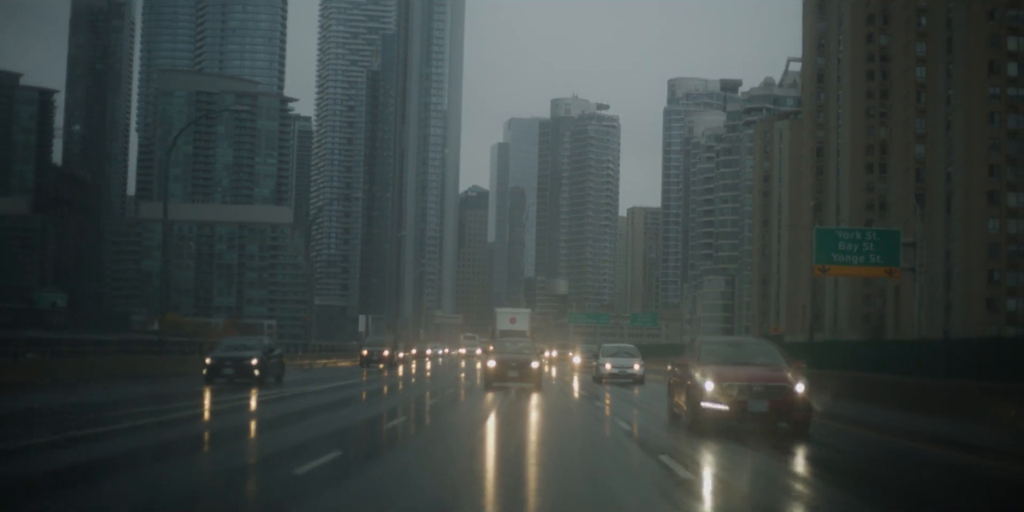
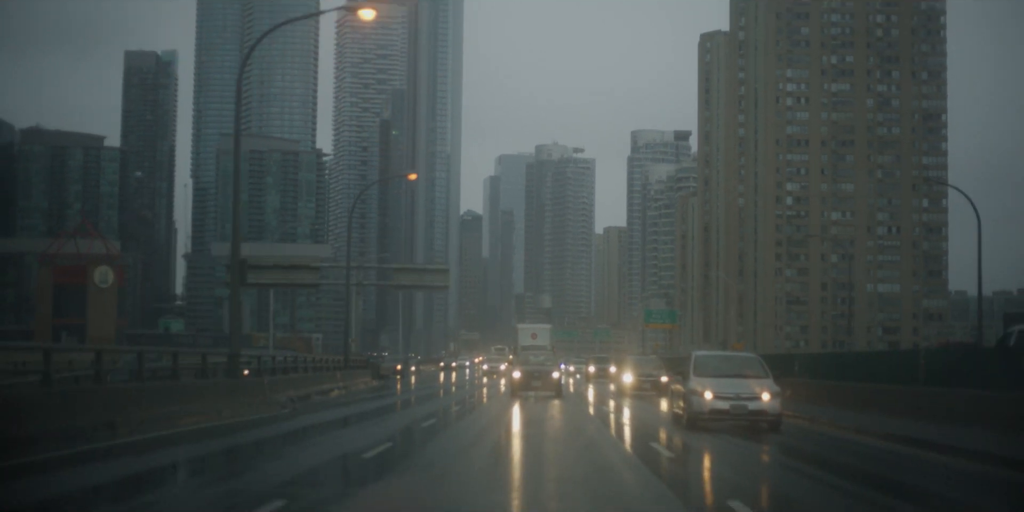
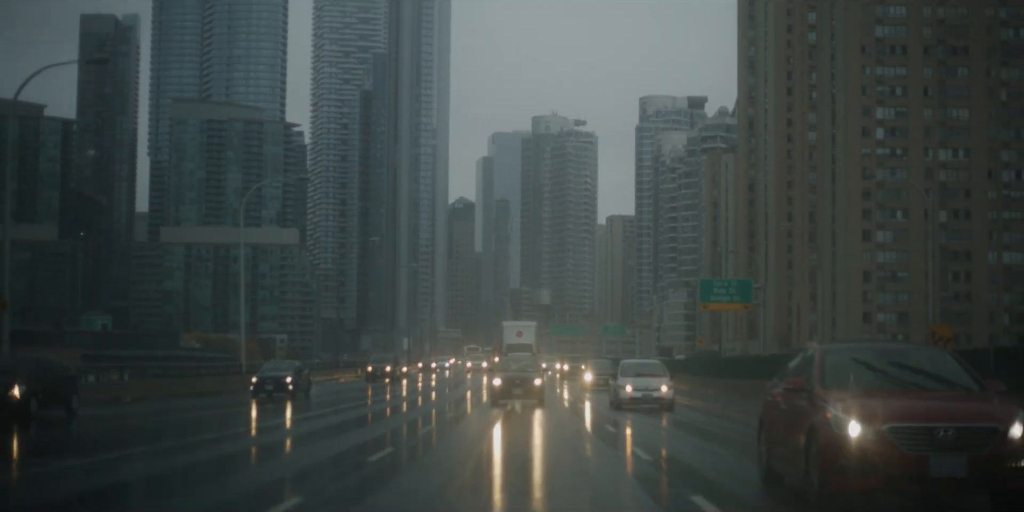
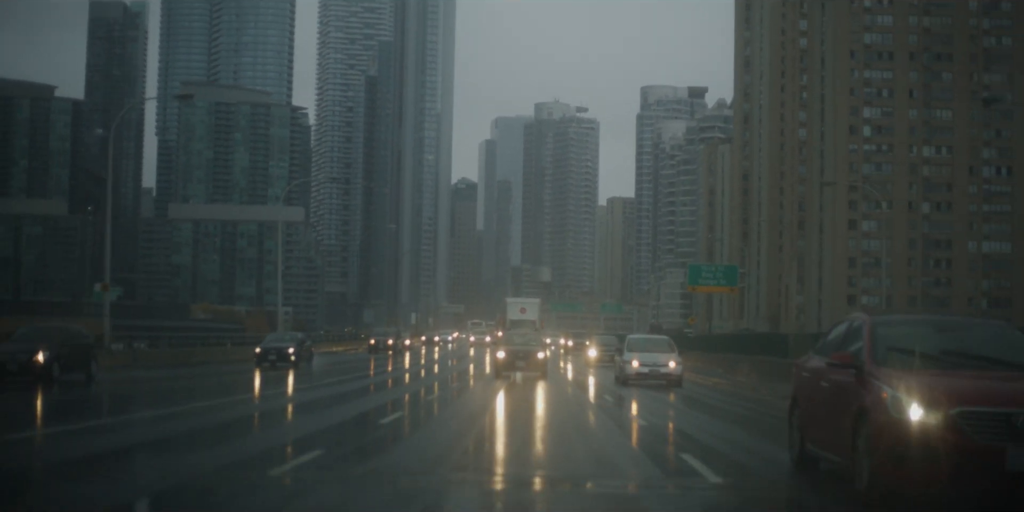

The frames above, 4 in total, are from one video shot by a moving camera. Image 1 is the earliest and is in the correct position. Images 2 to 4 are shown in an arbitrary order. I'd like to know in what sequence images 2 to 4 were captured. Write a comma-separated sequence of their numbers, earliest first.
3, 4, 2
